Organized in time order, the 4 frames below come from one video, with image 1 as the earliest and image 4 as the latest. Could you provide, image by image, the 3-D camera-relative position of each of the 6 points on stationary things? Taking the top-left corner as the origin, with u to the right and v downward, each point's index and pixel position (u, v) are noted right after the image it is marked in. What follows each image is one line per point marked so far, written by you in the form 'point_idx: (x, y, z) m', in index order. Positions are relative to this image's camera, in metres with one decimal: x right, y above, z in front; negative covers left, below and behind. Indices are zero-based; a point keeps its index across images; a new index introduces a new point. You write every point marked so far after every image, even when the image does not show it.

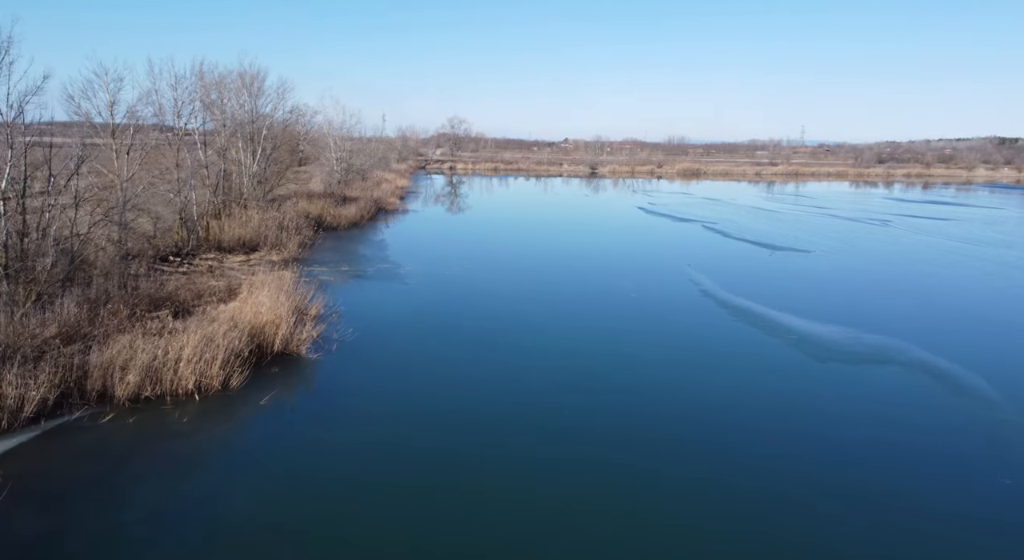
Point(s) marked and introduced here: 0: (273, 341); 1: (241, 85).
0: (-3.0, -0.8, +8.7) m
1: (-6.8, +4.9, +17.2) m
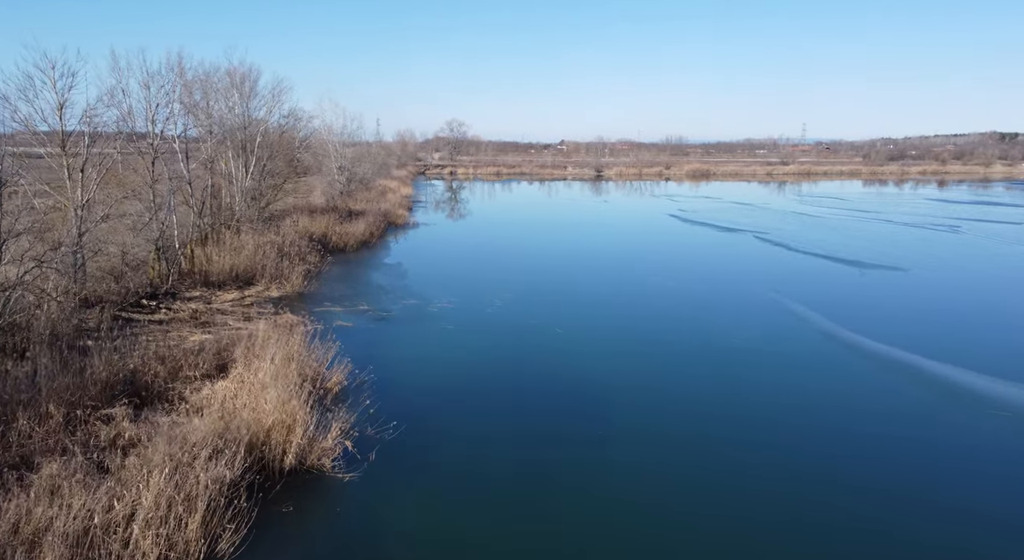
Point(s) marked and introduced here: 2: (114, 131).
0: (-2.0, -1.5, +5.9) m
1: (-6.0, +4.1, +14.4) m
2: (-5.7, +2.1, +9.8) m
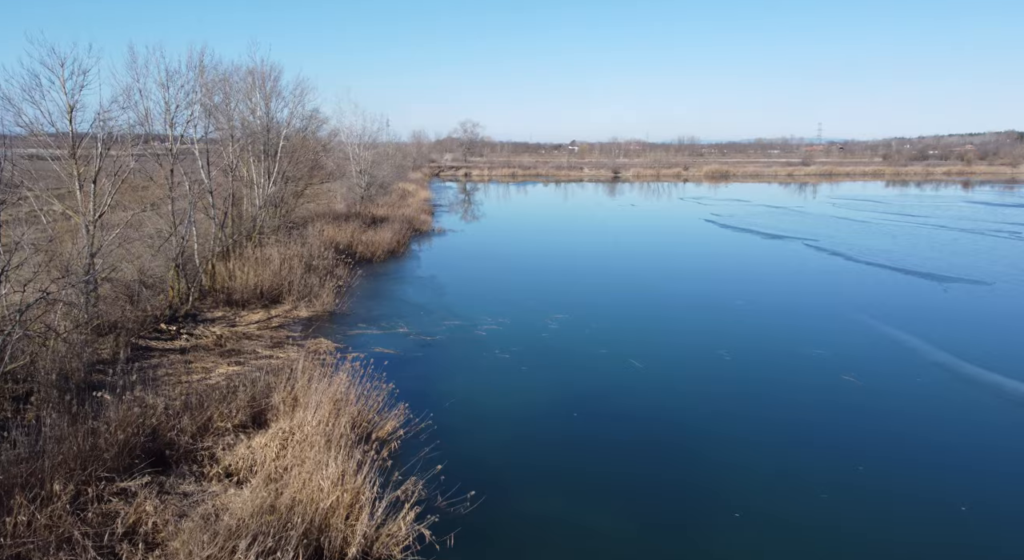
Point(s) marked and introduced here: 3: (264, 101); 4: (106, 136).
0: (-1.2, -1.8, +4.8) m
1: (-5.1, +3.8, +13.3) m
2: (-4.9, +1.8, +8.8) m
3: (-5.0, +3.6, +13.8) m
4: (-4.9, +1.7, +8.3) m
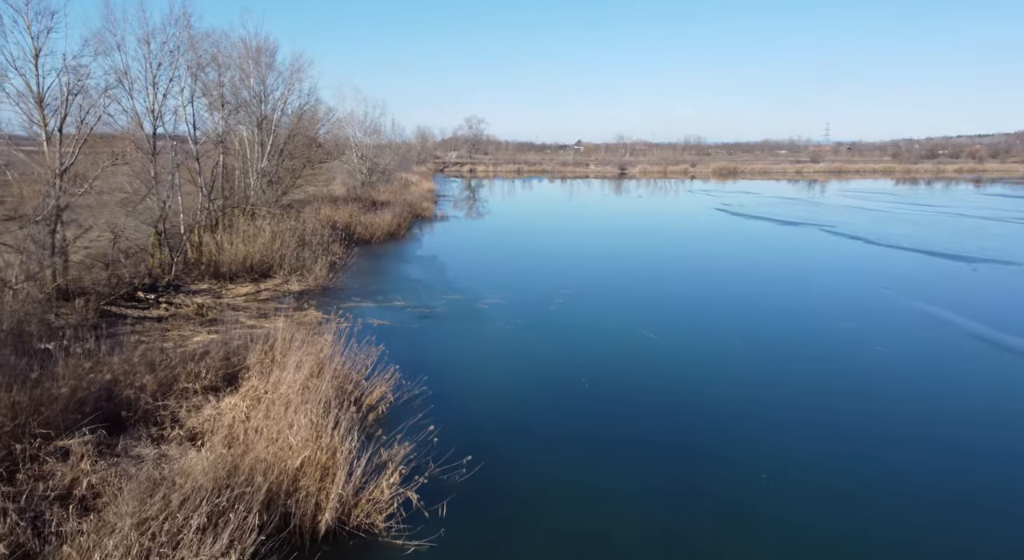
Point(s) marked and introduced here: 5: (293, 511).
0: (-1.2, -1.4, +4.1) m
1: (-5.0, +4.3, +12.7) m
2: (-4.8, +2.3, +8.1) m
3: (-4.9, +4.1, +13.1) m
4: (-4.9, +2.2, +7.6) m
5: (-1.3, -1.4, +4.0) m
